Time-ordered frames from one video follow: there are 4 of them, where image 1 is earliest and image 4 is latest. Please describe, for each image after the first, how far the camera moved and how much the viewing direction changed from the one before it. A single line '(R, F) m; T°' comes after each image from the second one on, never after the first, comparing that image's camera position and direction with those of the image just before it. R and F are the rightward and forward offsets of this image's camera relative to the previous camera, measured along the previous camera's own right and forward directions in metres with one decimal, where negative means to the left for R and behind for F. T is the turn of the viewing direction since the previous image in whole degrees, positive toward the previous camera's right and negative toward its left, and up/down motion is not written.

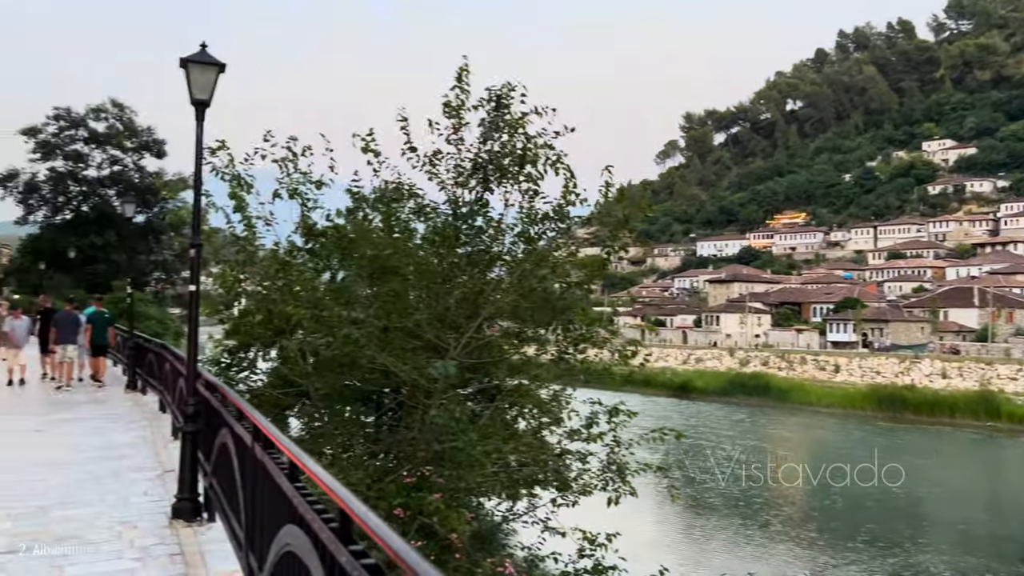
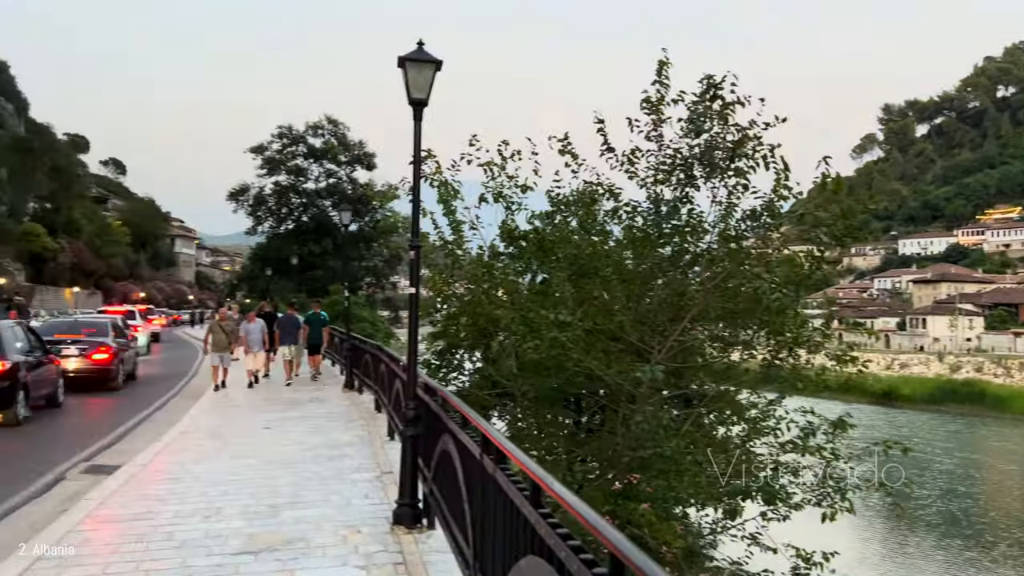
(-0.2, +0.3) m; -14°
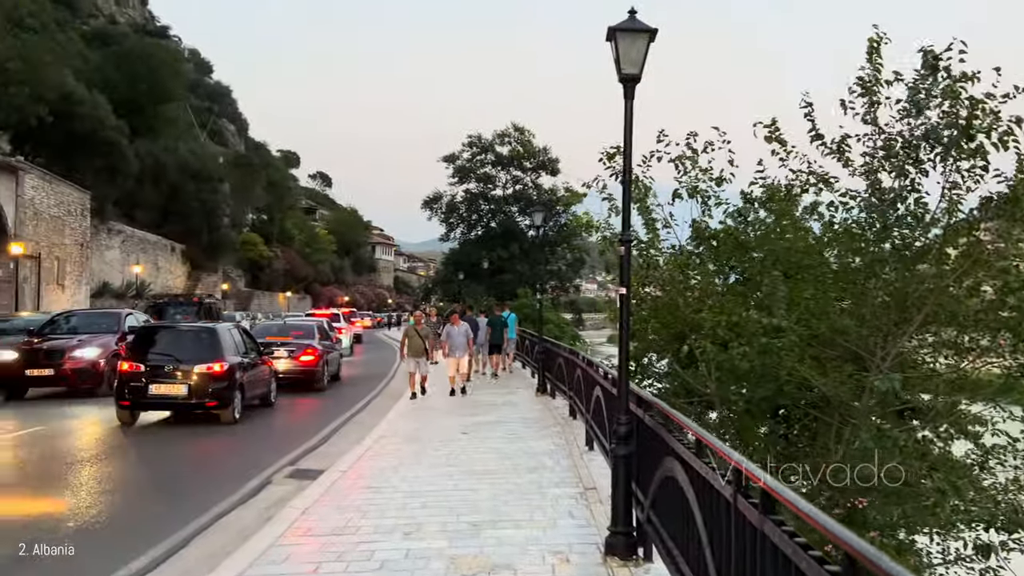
(-0.2, +0.4) m; -13°
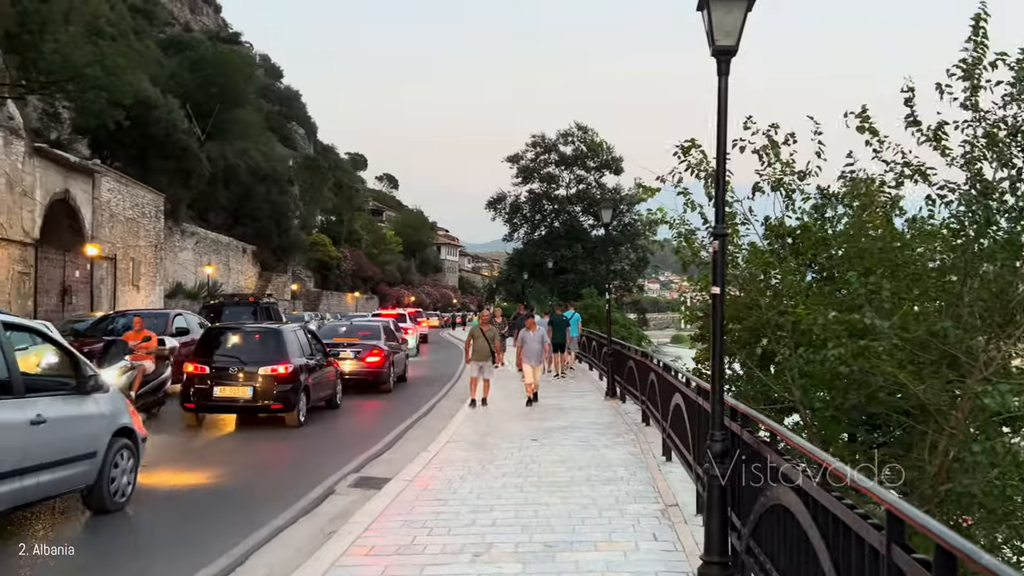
(-0.1, +0.3) m; -5°
